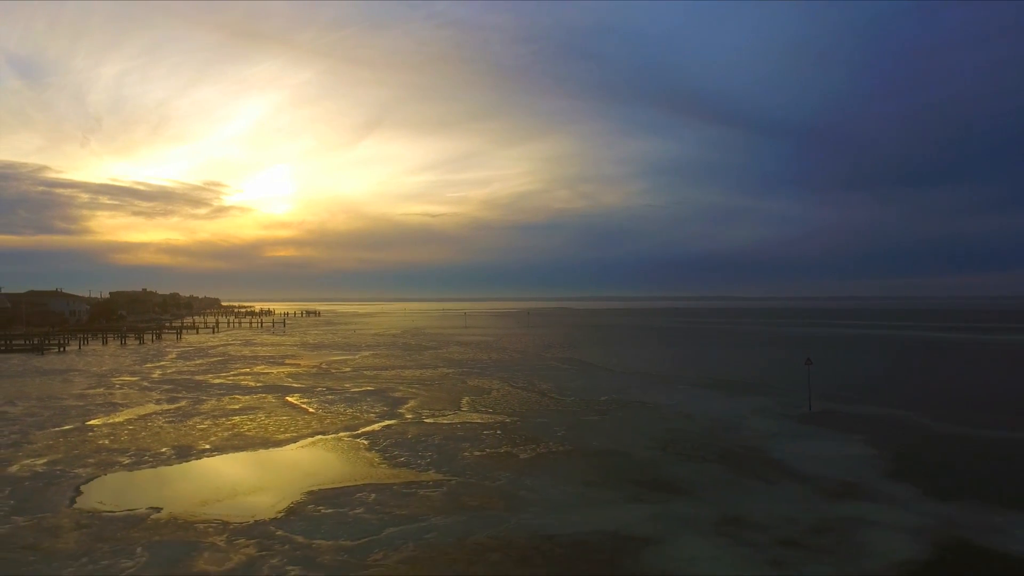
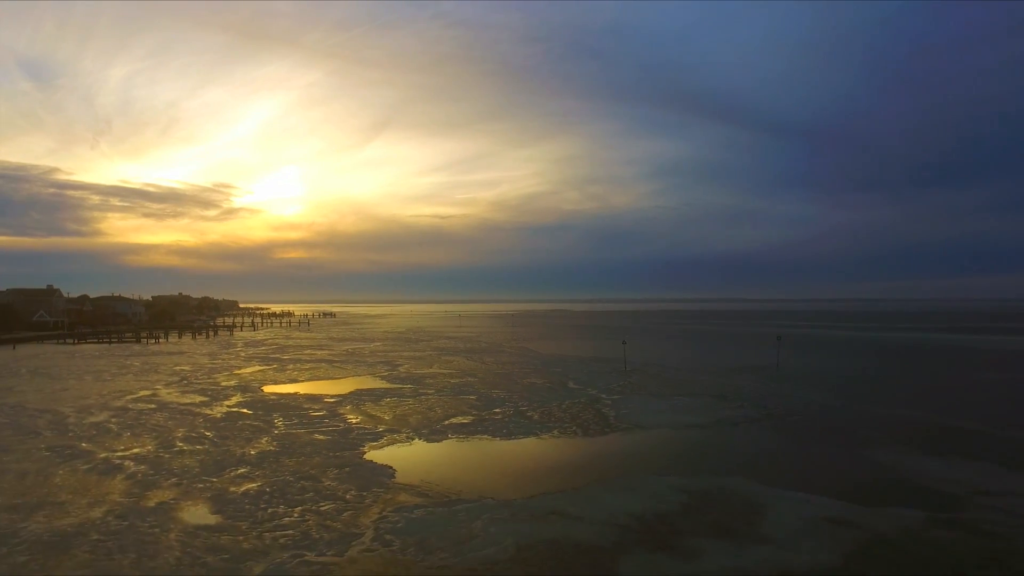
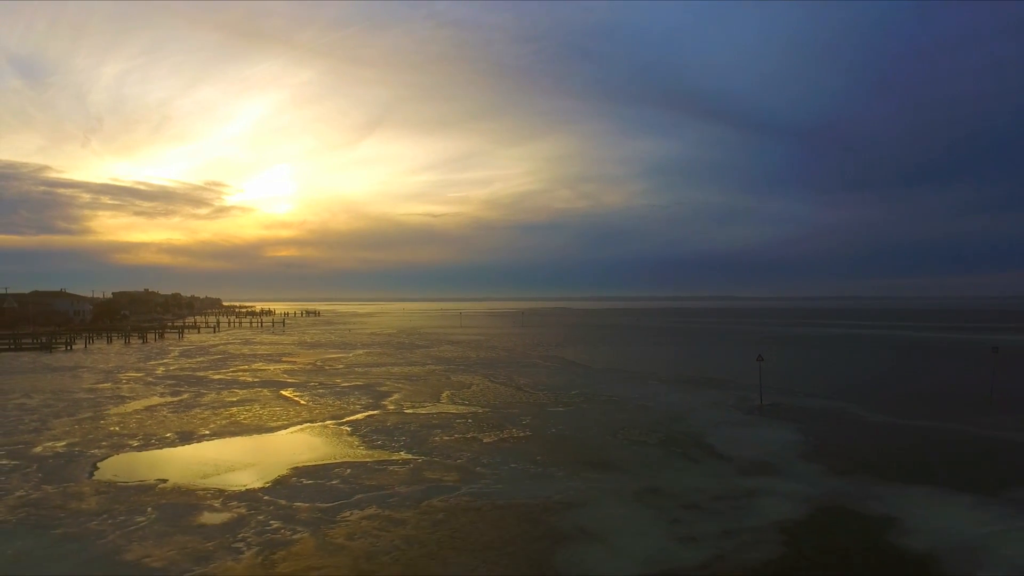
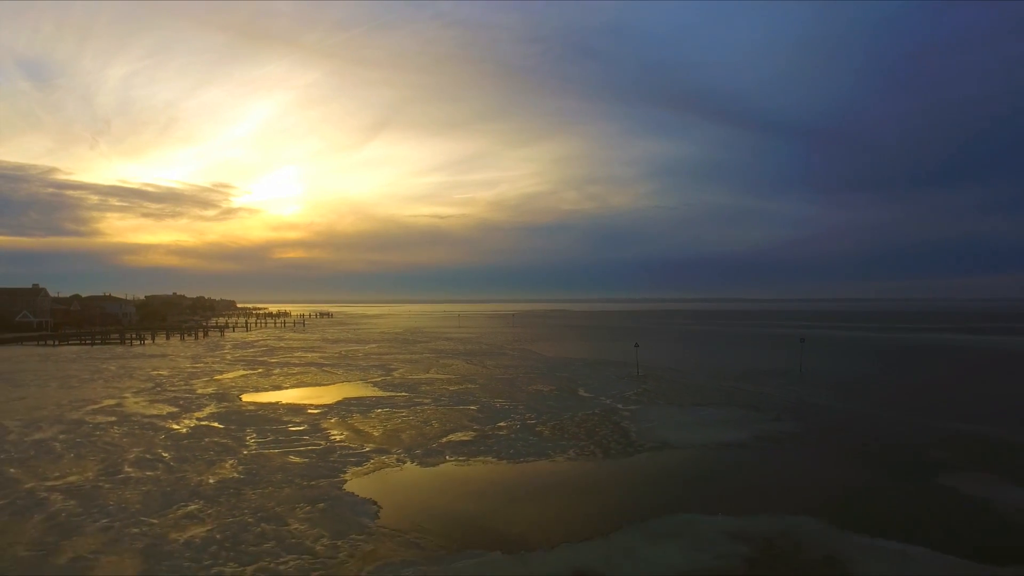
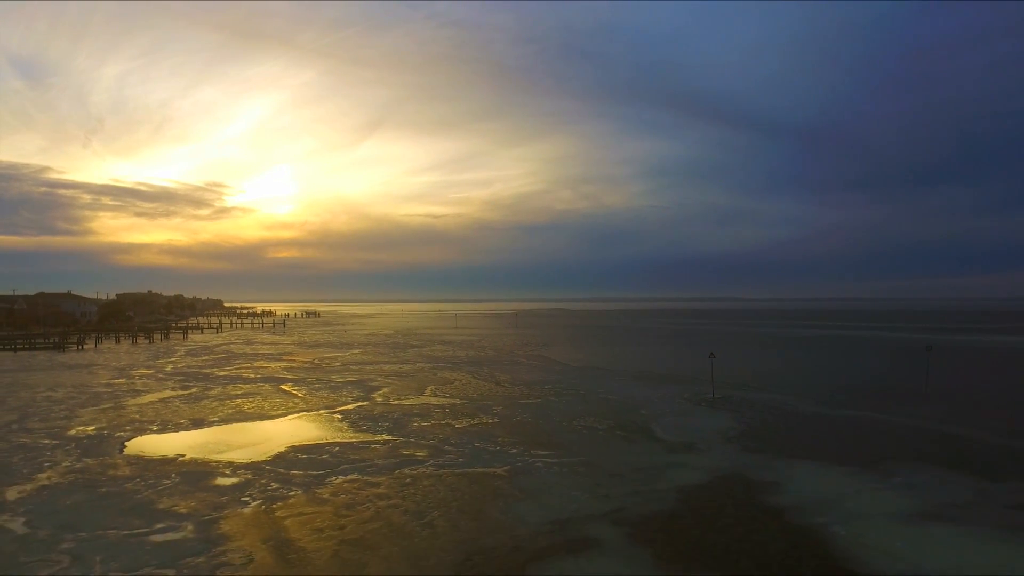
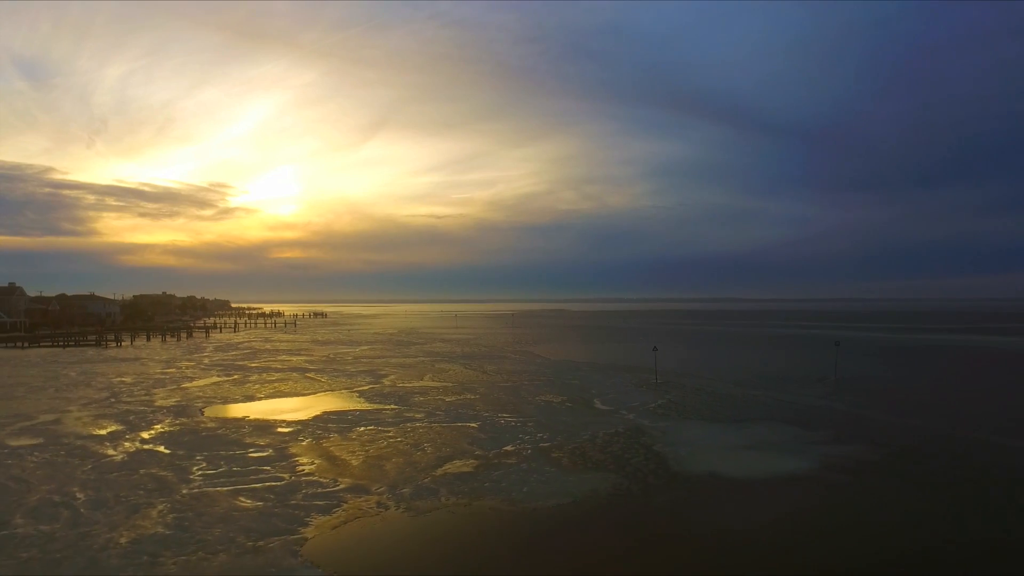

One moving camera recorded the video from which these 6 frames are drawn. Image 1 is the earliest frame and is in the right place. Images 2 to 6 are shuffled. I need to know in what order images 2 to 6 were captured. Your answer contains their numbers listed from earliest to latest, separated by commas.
3, 5, 6, 4, 2
